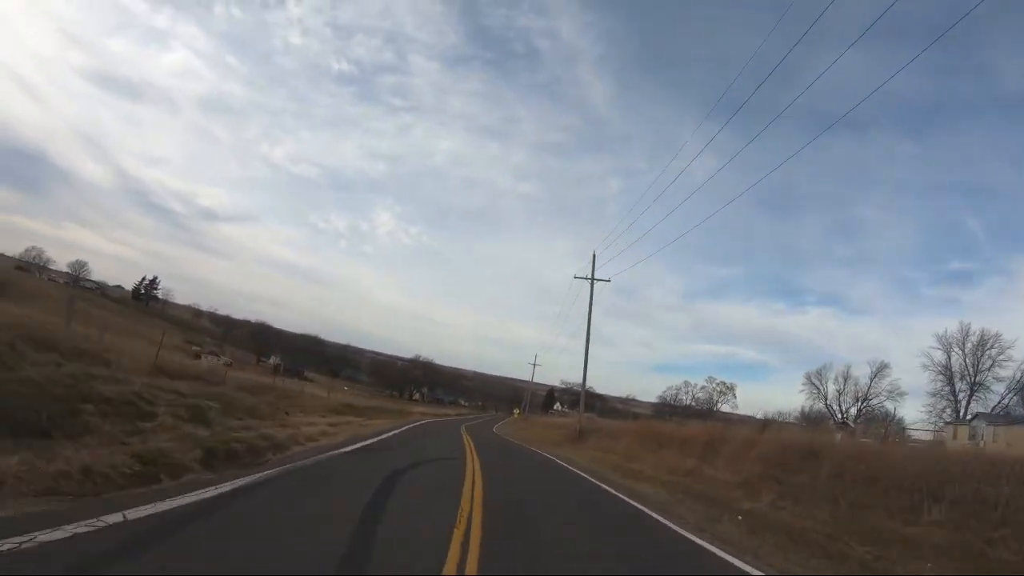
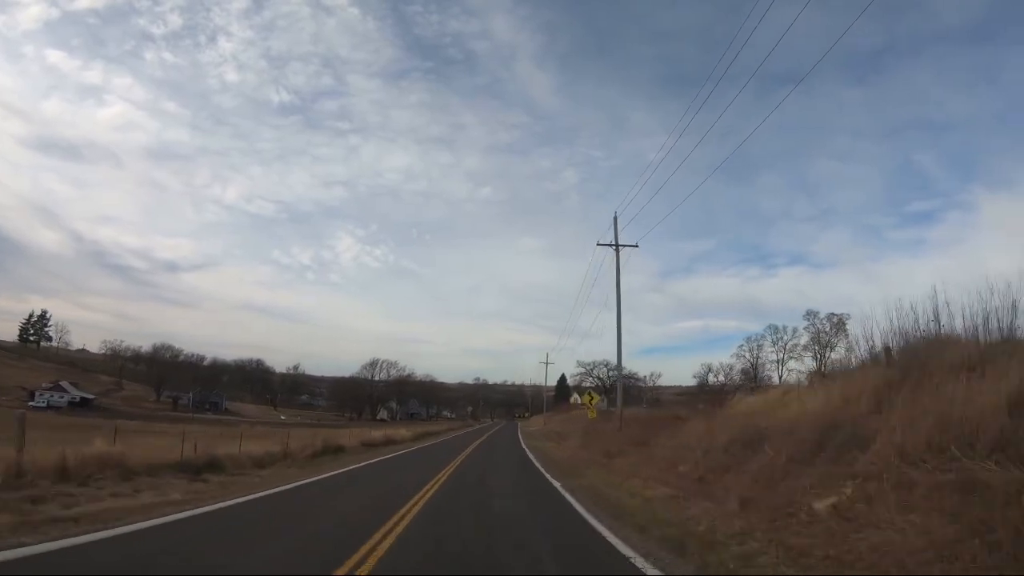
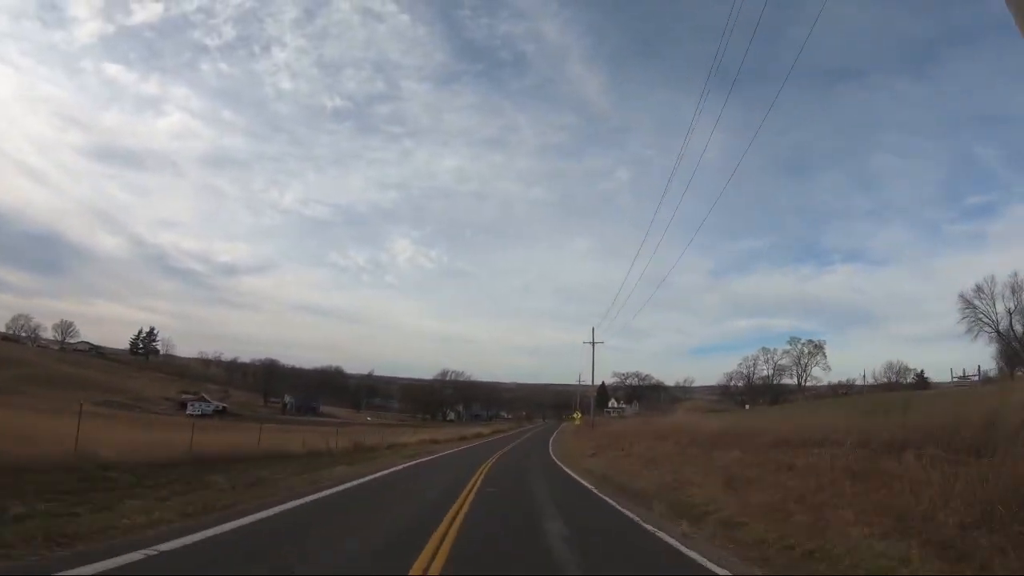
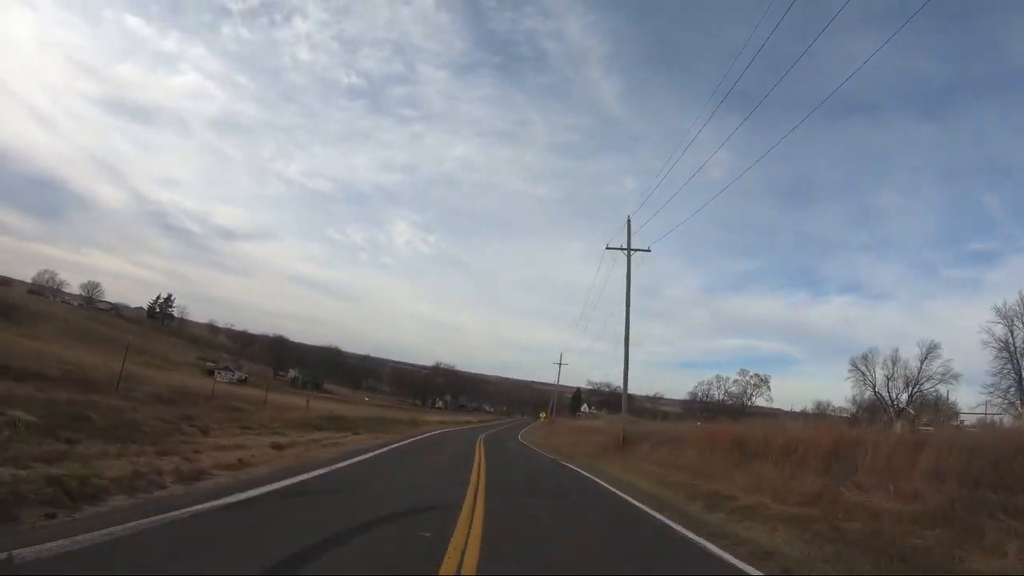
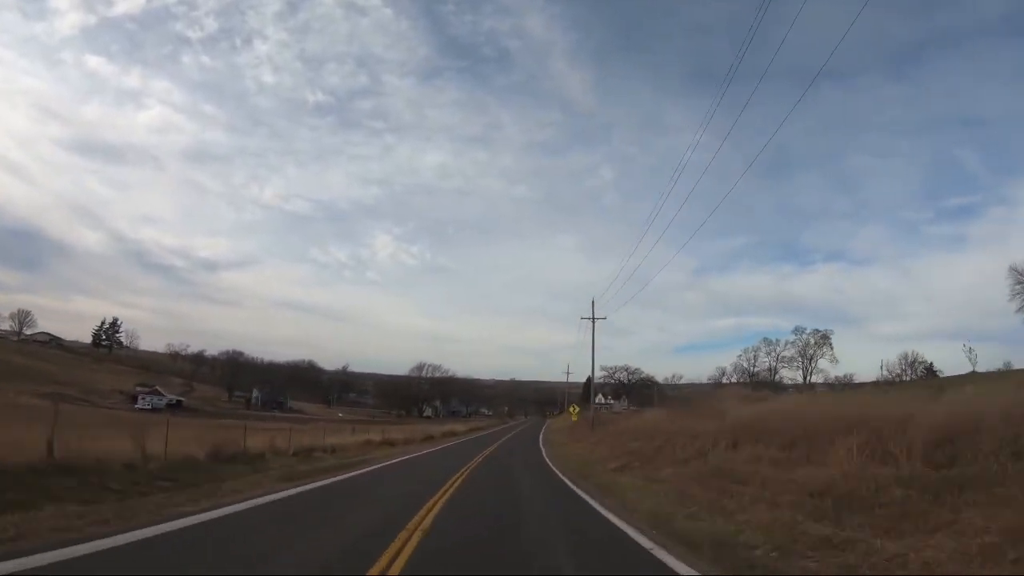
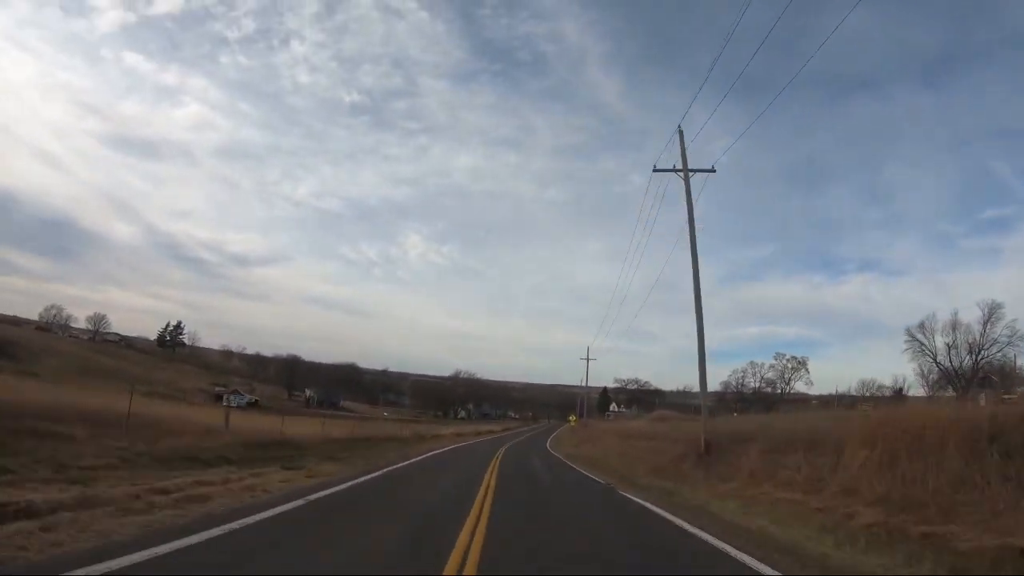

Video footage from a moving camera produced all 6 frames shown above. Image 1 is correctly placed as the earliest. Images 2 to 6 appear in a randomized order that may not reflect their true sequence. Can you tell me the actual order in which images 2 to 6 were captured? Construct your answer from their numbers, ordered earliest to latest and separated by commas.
4, 6, 3, 5, 2
